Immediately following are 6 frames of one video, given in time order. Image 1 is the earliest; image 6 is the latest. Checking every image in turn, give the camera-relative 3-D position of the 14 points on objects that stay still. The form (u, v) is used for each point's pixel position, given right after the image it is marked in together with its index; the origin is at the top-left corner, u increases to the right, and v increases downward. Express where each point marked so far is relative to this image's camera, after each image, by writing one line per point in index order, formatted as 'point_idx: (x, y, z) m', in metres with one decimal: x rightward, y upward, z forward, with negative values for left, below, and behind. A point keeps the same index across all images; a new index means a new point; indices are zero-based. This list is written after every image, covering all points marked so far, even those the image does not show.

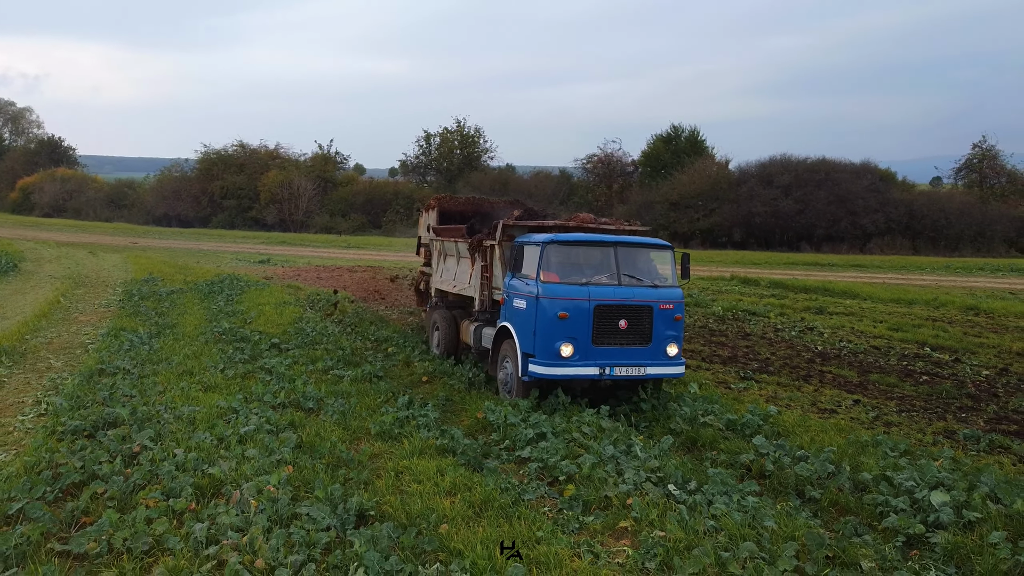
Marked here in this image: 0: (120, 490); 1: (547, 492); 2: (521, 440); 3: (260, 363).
0: (-2.6, -1.3, +5.3) m
1: (+0.2, -1.5, +5.8) m
2: (+0.1, -1.3, +7.0) m
3: (-3.2, -0.9, +10.0) m
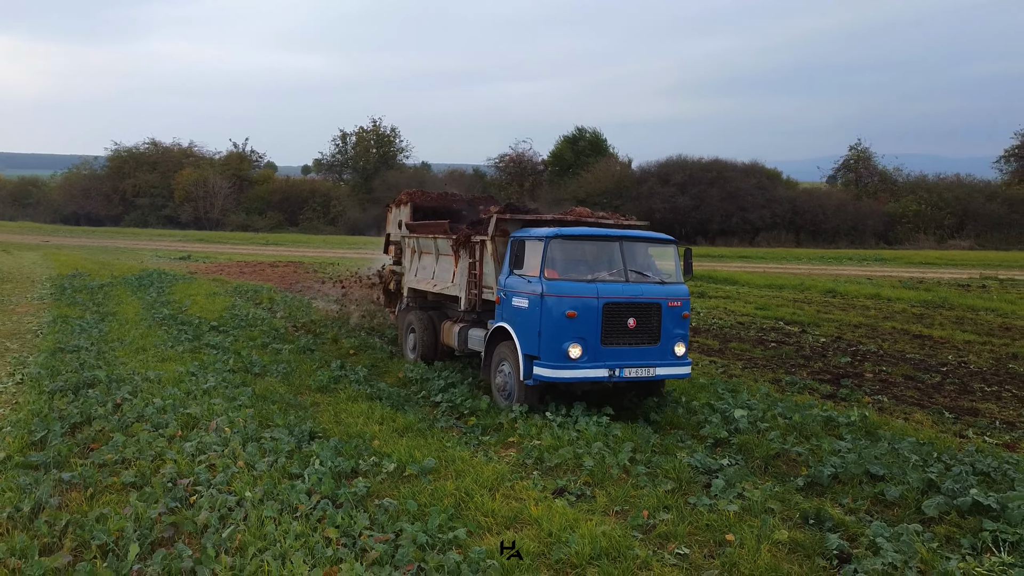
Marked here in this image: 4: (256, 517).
0: (-3.3, -1.2, +6.7) m
1: (-0.6, -1.3, +7.6) m
2: (-0.9, -1.1, +8.7) m
3: (-4.4, -0.7, +11.4) m
4: (-1.5, -1.4, +4.8) m
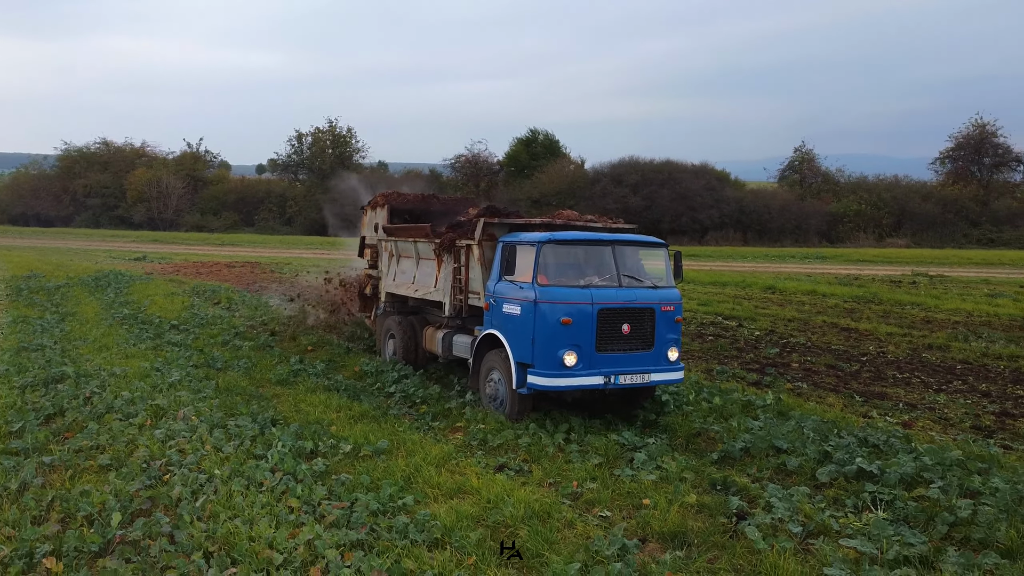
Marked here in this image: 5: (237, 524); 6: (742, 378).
0: (-3.8, -1.1, +7.2) m
1: (-1.1, -1.2, +8.2) m
2: (-1.5, -1.1, +9.3) m
3: (-5.1, -0.7, +11.8) m
4: (-1.9, -1.4, +5.4) m
5: (-1.6, -1.4, +4.8) m
6: (+3.0, -1.2, +10.4) m
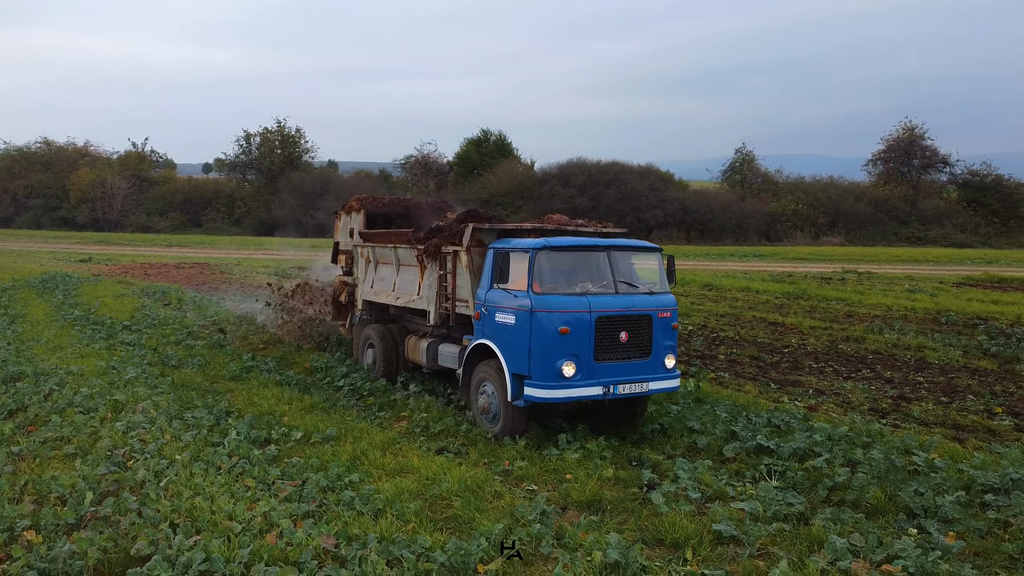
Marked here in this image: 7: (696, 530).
0: (-4.4, -1.2, +7.6) m
1: (-1.8, -1.2, +8.7) m
2: (-2.2, -1.1, +9.9) m
3: (-6.0, -0.8, +12.1) m
4: (-2.4, -1.4, +5.9) m
5: (-2.1, -1.4, +5.3) m
6: (+2.2, -1.2, +11.2) m
7: (+1.2, -1.6, +5.2) m
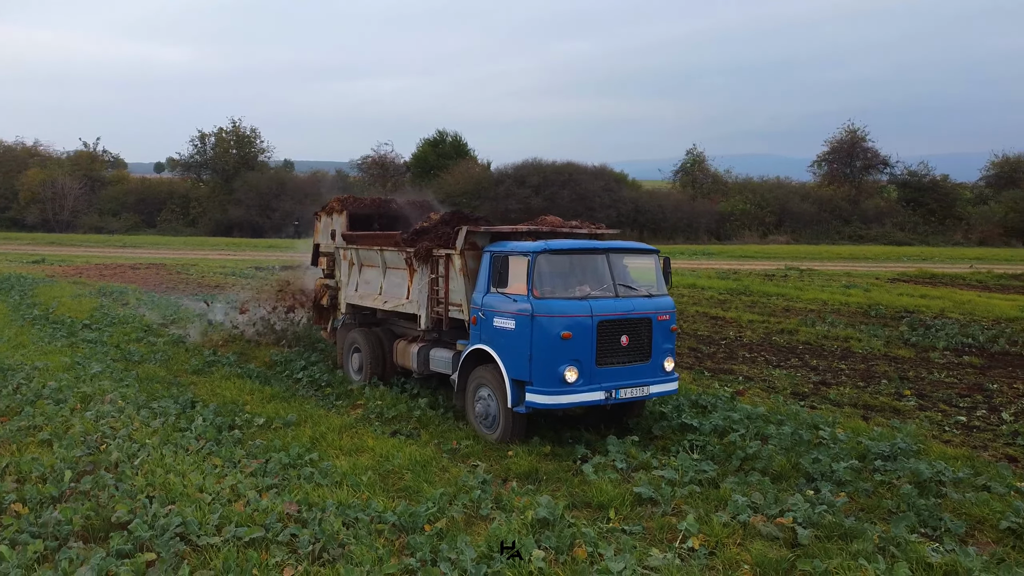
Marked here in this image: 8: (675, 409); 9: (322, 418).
0: (-4.9, -1.1, +8.0) m
1: (-2.3, -1.2, +9.3) m
2: (-2.8, -1.0, +10.4) m
3: (-6.7, -0.8, +12.4) m
4: (-2.8, -1.3, +6.4) m
5: (-2.5, -1.4, +5.8) m
6: (+1.5, -1.1, +12.0) m
7: (+0.8, -1.5, +5.8) m
8: (+1.7, -1.3, +8.3) m
9: (-1.9, -1.3, +8.0) m
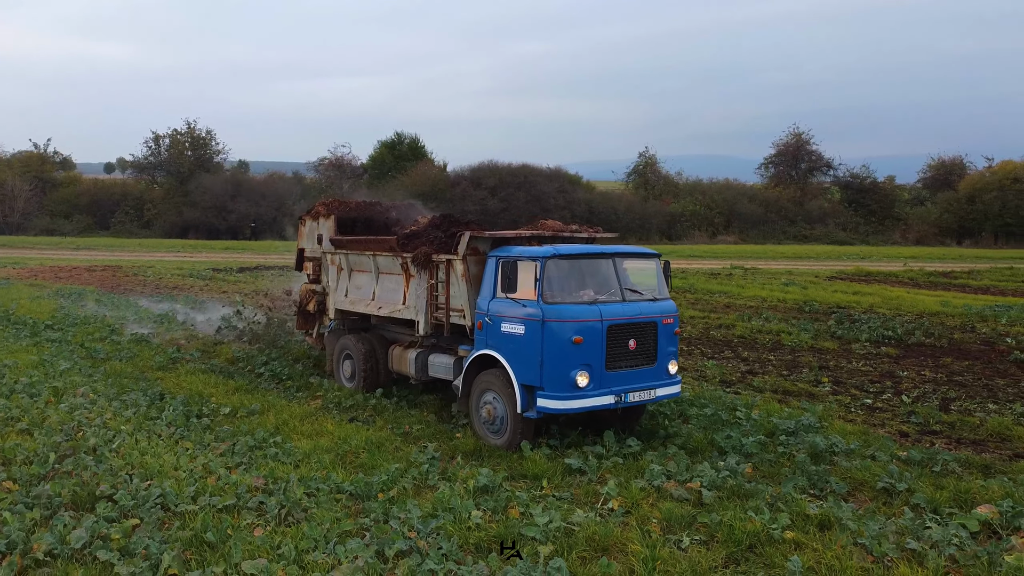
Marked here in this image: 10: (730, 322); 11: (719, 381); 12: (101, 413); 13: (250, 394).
0: (-5.5, -1.2, +8.5) m
1: (-3.0, -1.2, +9.9) m
2: (-3.5, -1.0, +10.9) m
3: (-7.5, -0.8, +12.8) m
4: (-3.3, -1.3, +7.0) m
5: (-2.9, -1.4, +6.4) m
6: (+0.7, -1.1, +12.8) m
7: (+0.3, -1.5, +6.6) m
8: (+1.1, -1.2, +9.1) m
9: (-2.5, -1.3, +8.7) m
10: (+4.8, -0.8, +17.4) m
11: (+2.8, -1.3, +11.0) m
12: (-4.1, -1.2, +7.9) m
13: (-3.0, -1.2, +9.3) m
